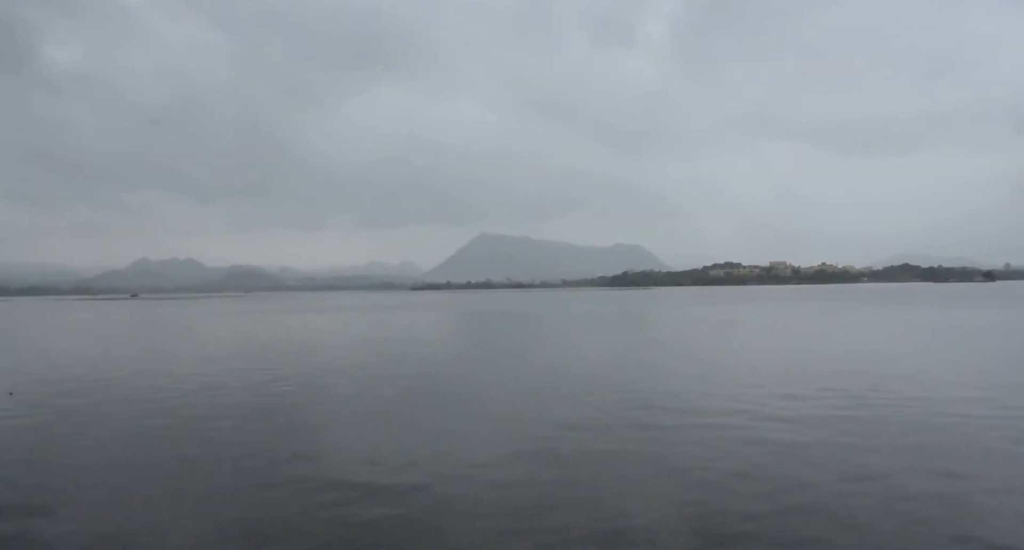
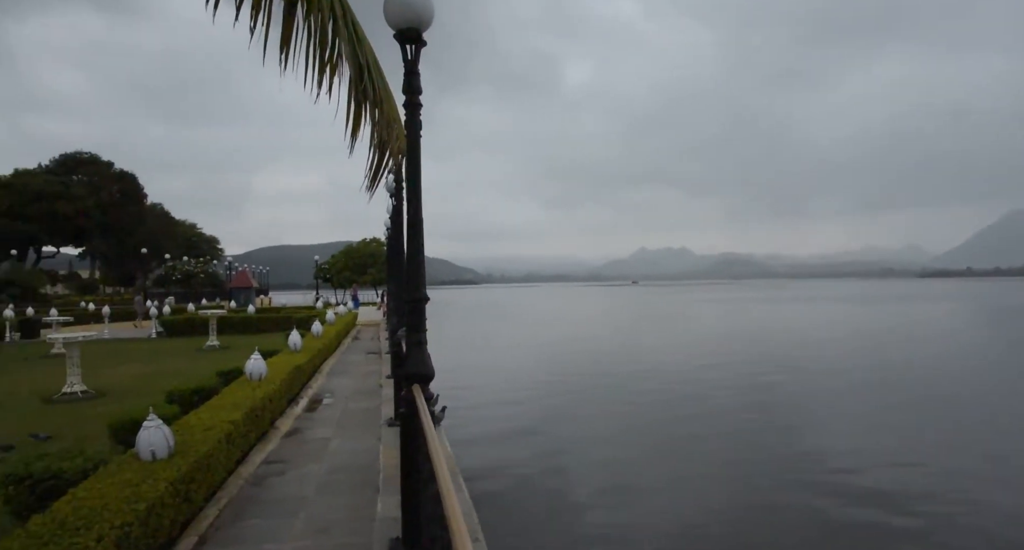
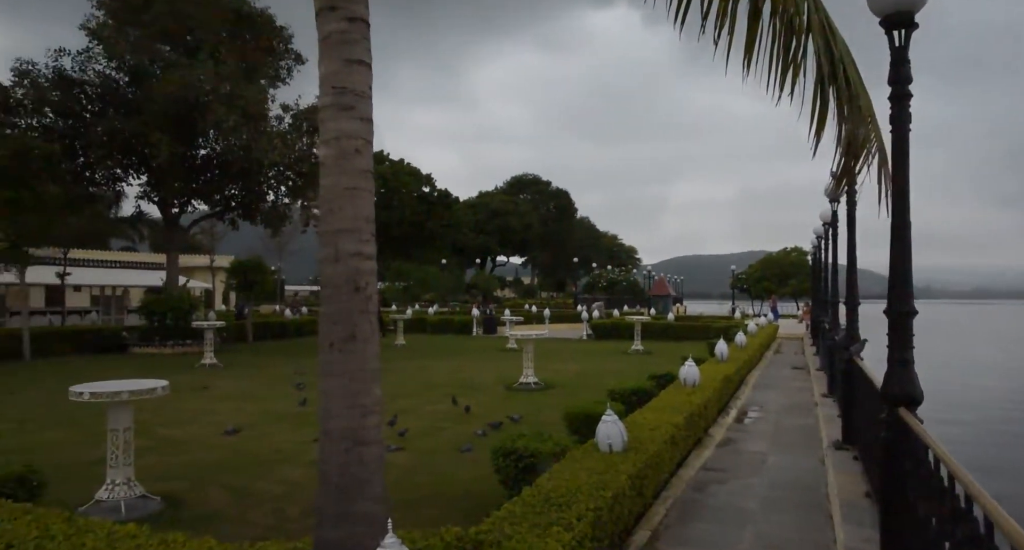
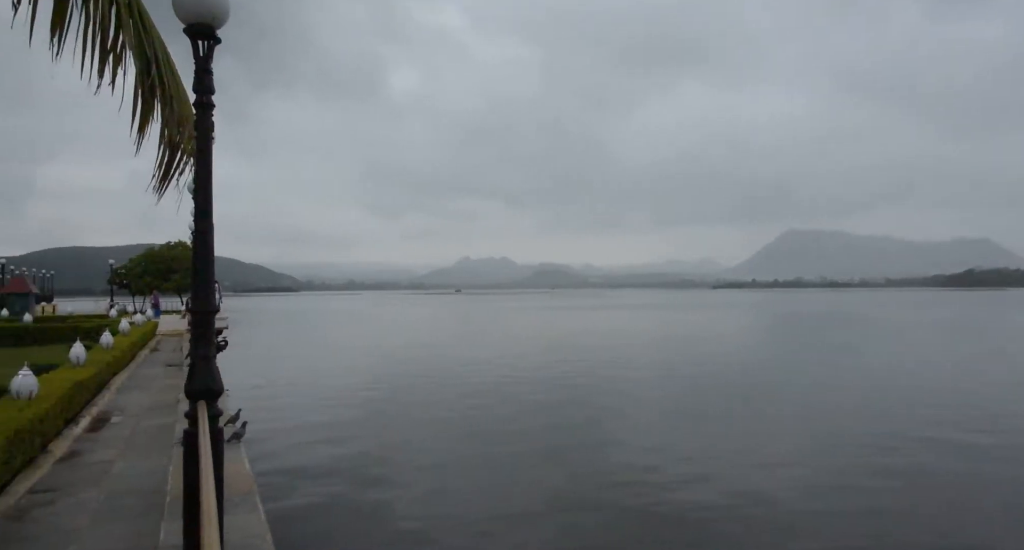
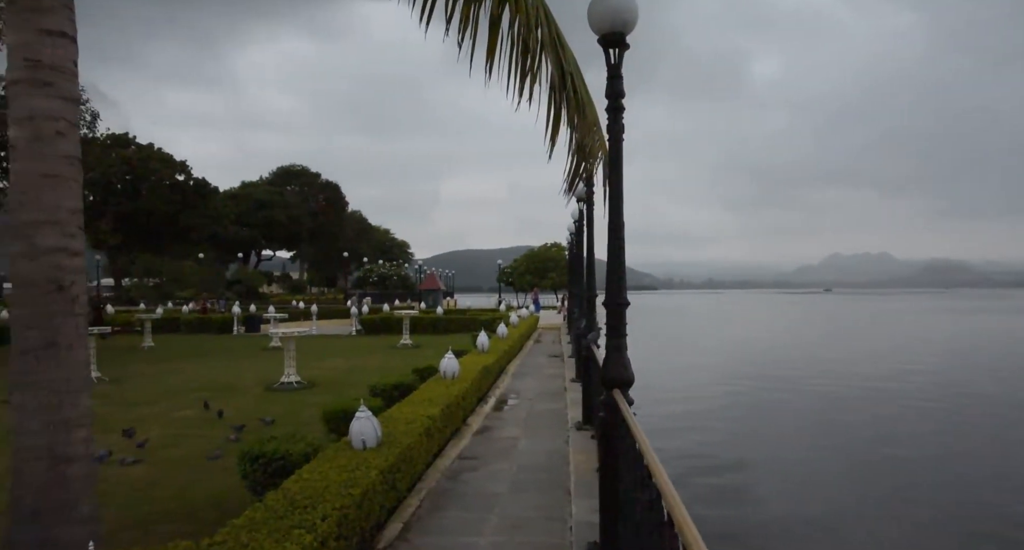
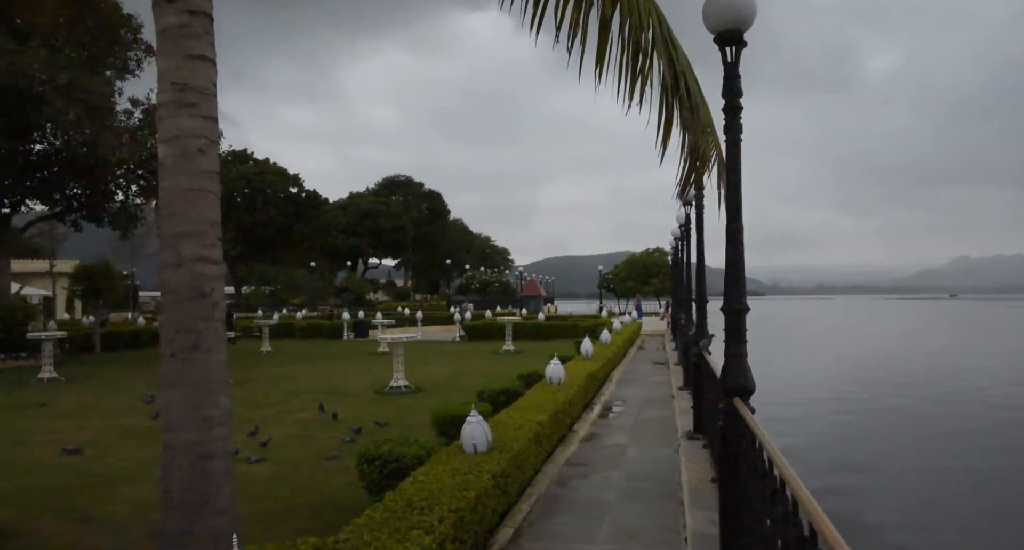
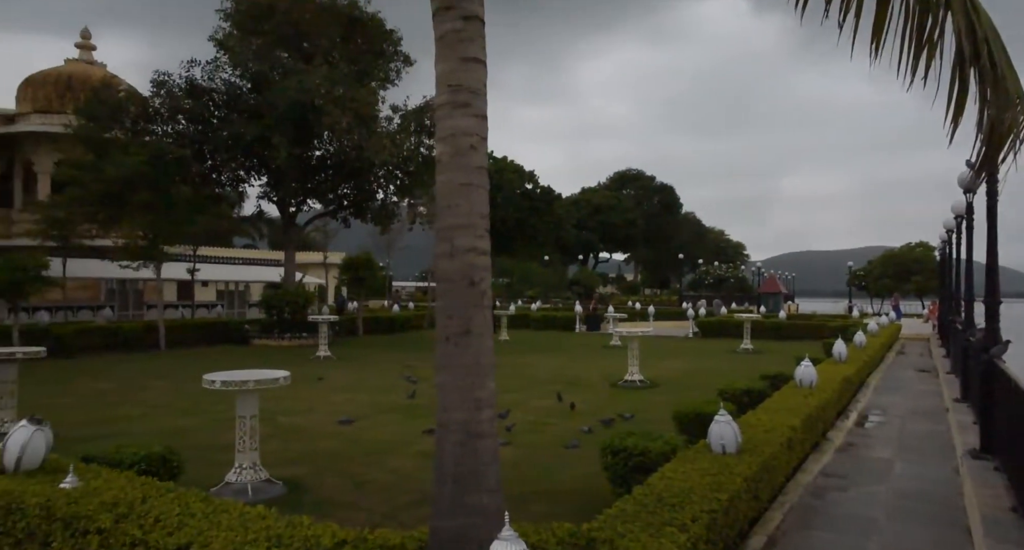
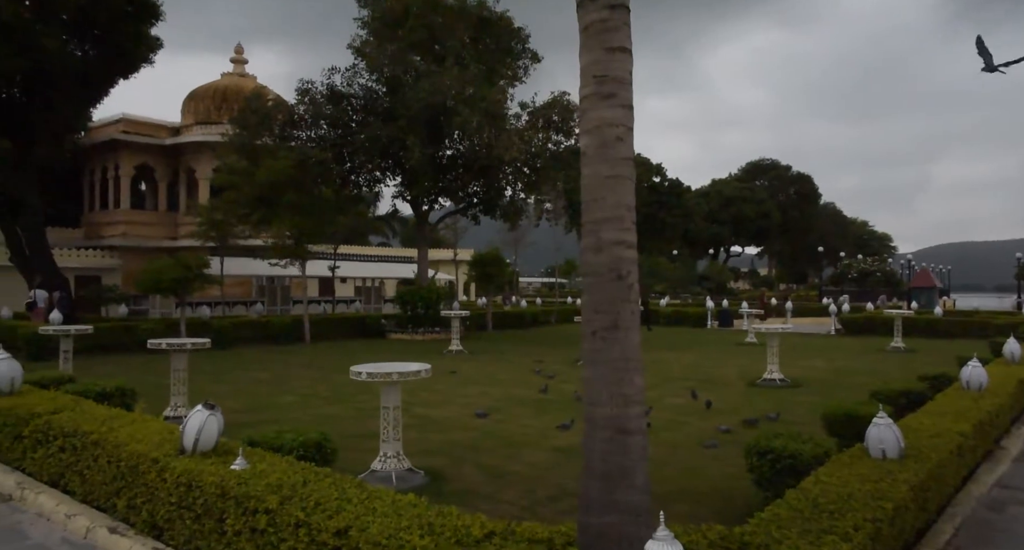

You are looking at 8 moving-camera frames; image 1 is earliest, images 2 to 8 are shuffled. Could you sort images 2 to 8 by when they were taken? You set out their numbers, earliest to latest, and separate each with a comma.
4, 2, 5, 6, 3, 7, 8
